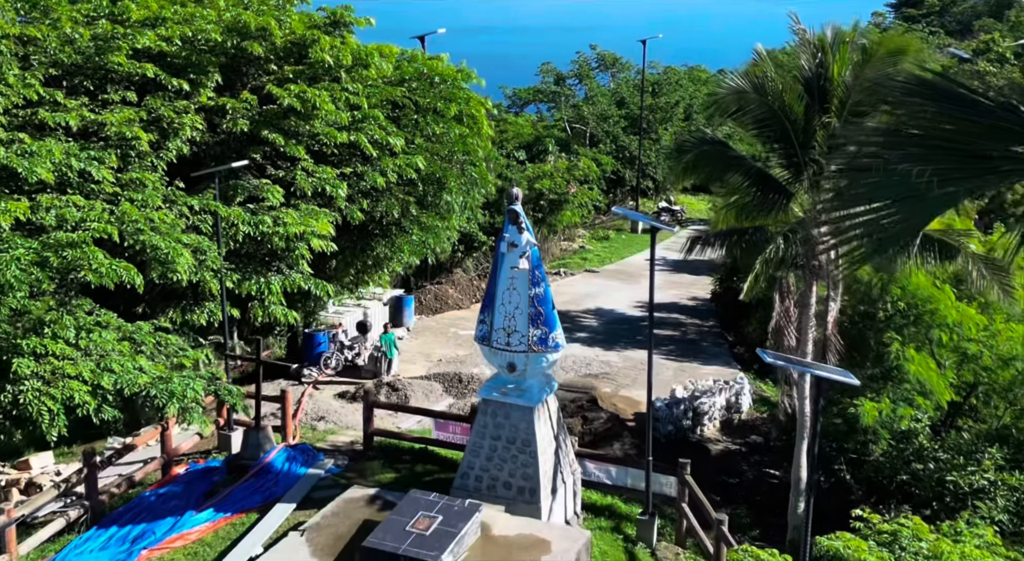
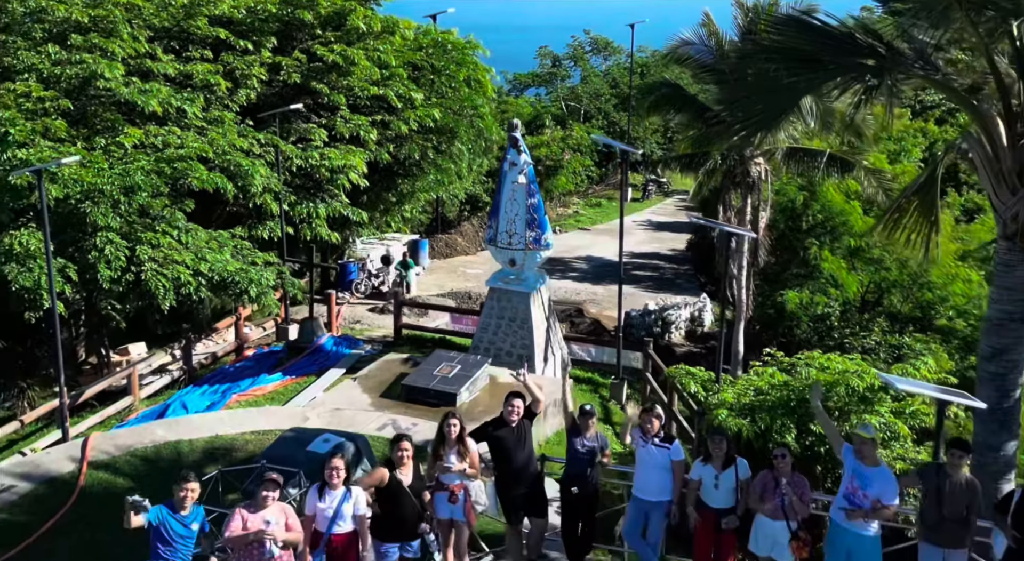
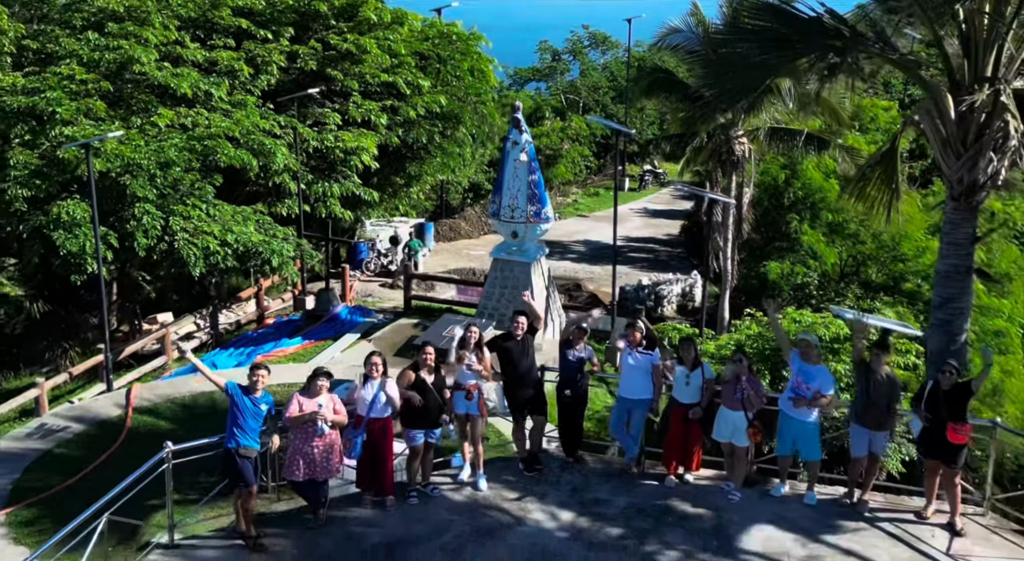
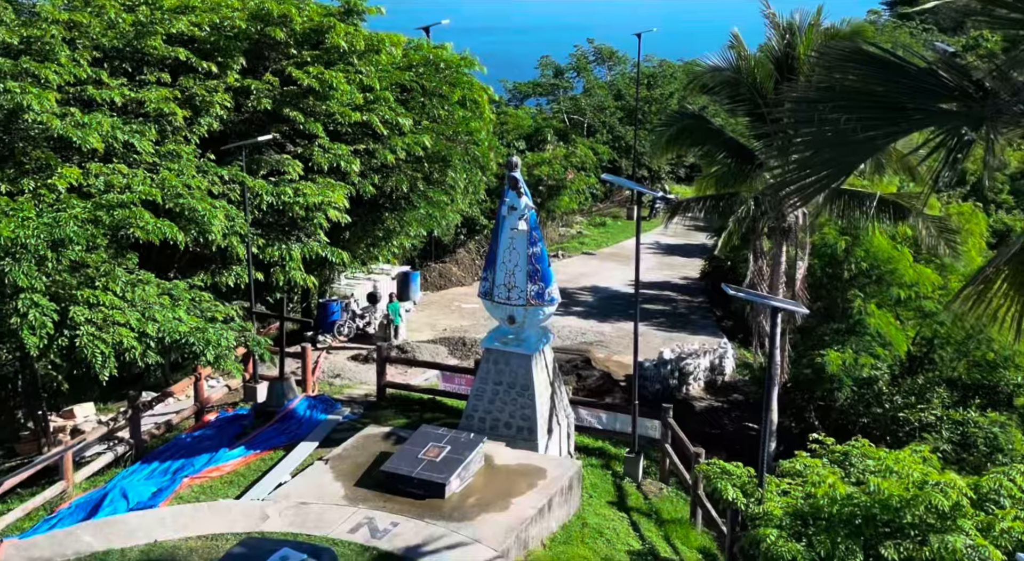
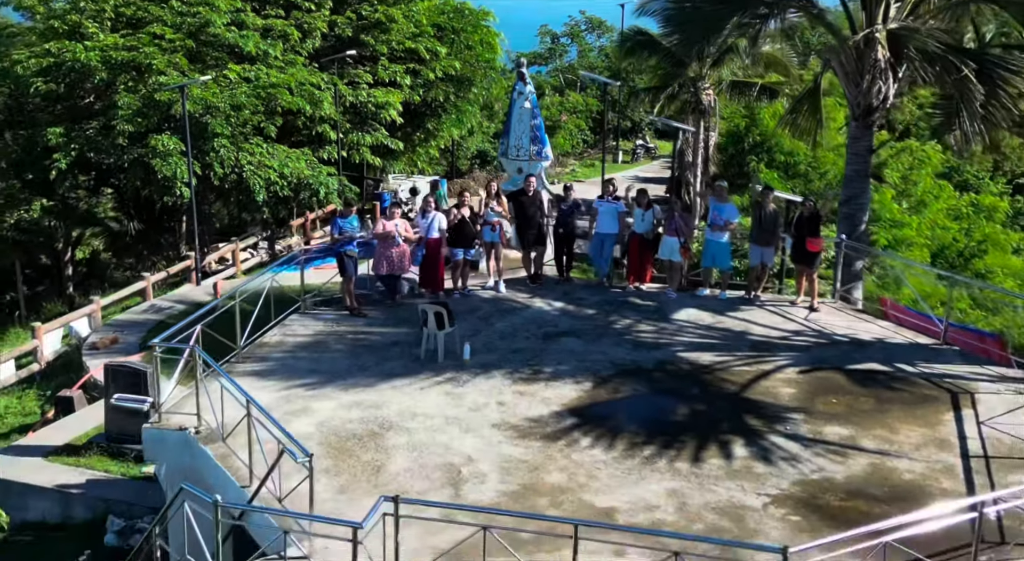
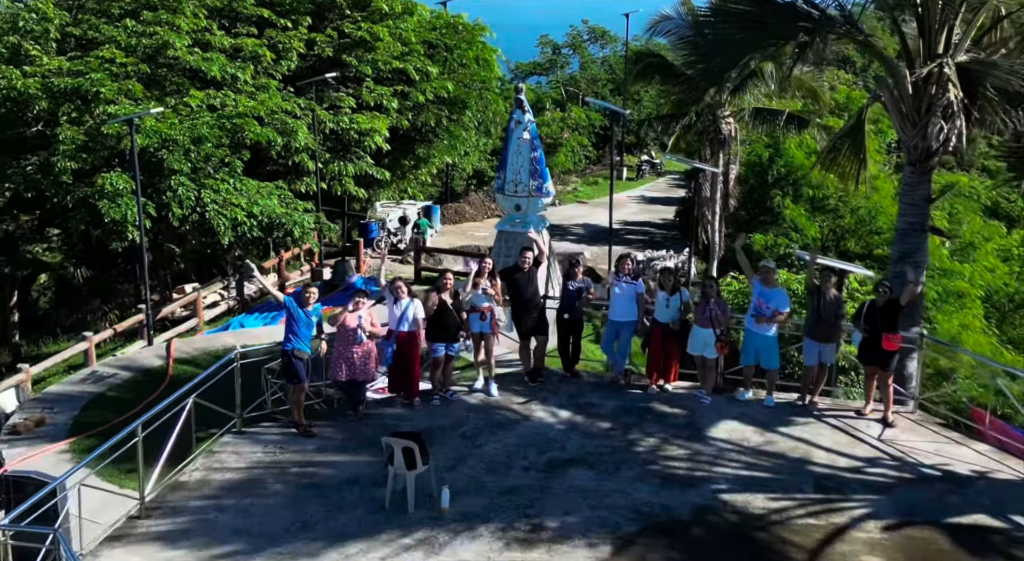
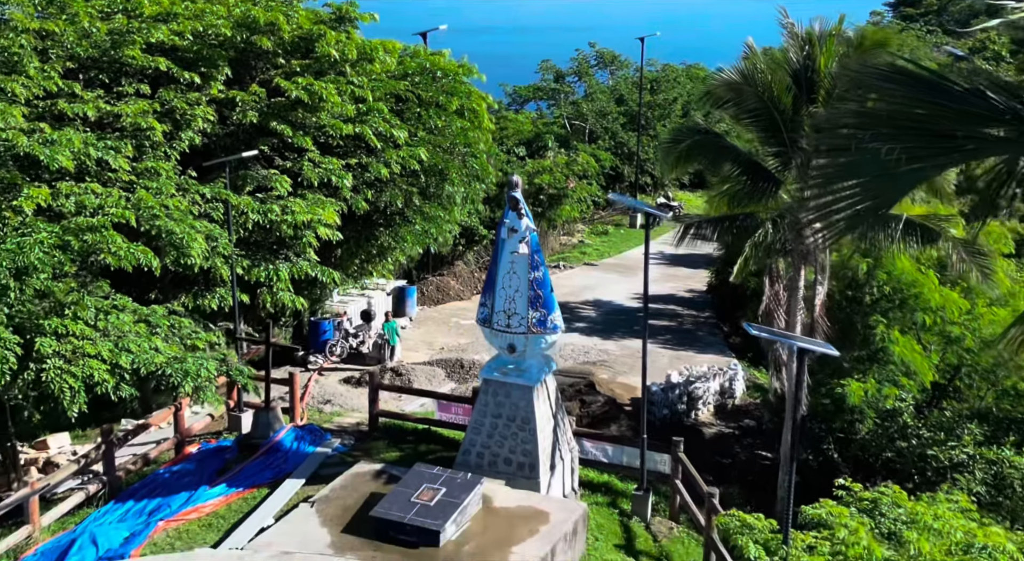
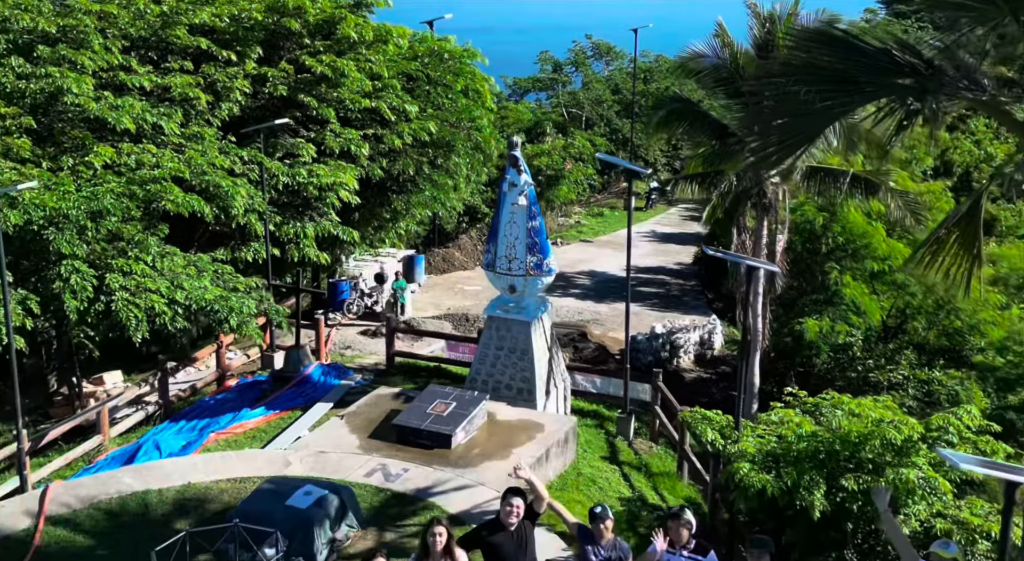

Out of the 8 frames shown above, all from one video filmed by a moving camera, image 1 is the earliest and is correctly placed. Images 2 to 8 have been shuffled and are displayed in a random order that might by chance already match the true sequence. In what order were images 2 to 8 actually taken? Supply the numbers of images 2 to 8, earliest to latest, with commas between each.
7, 4, 8, 2, 3, 6, 5
